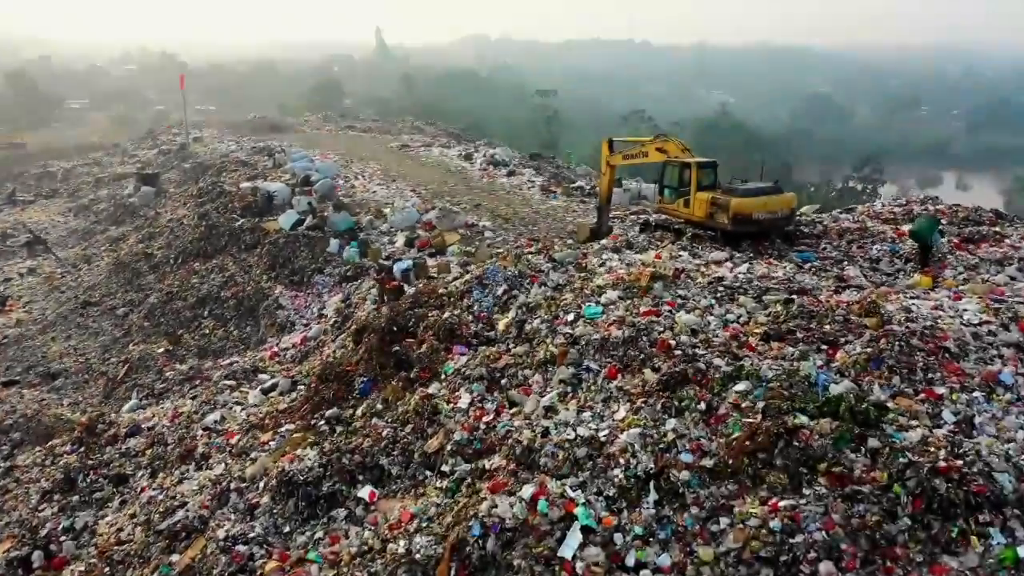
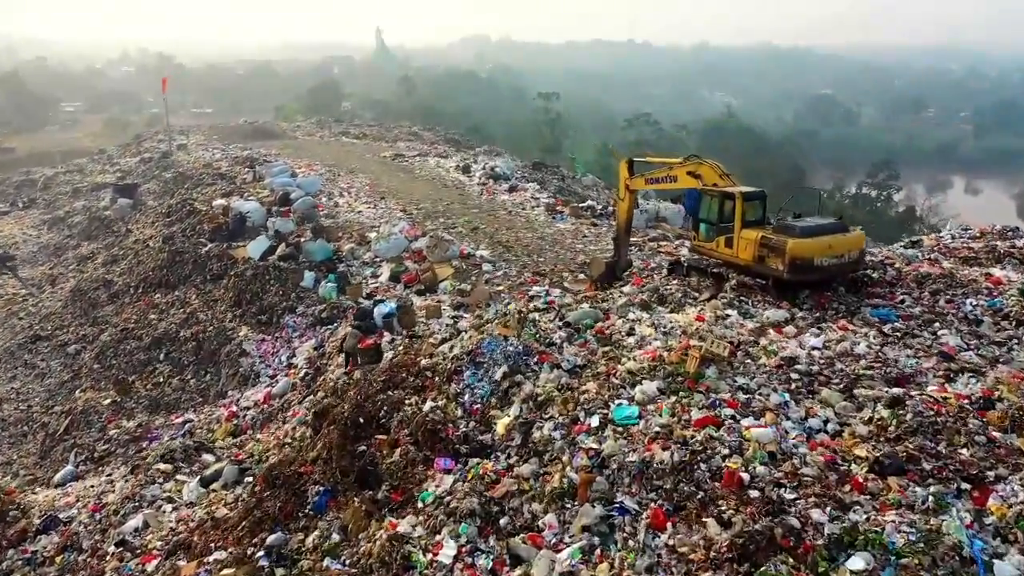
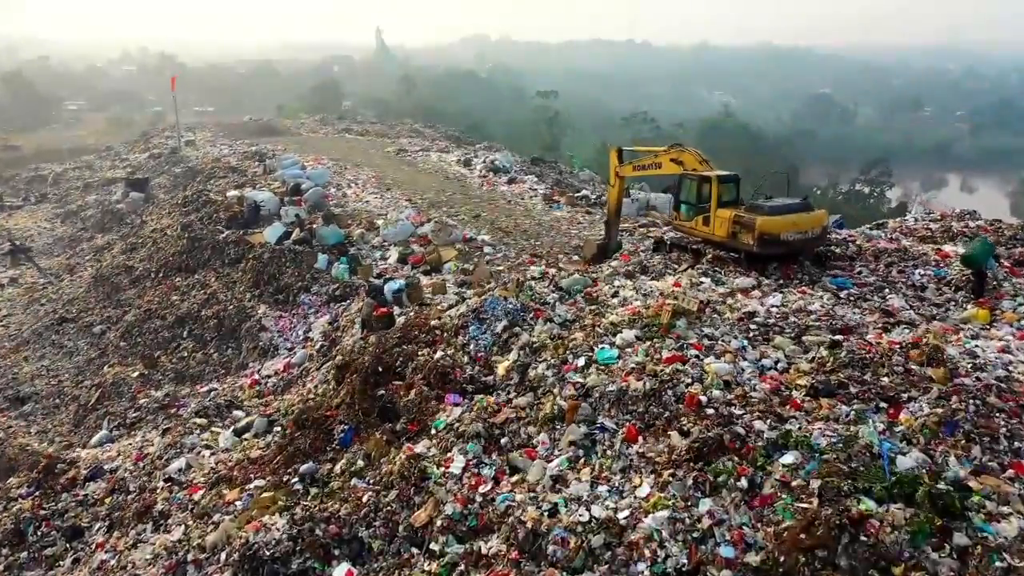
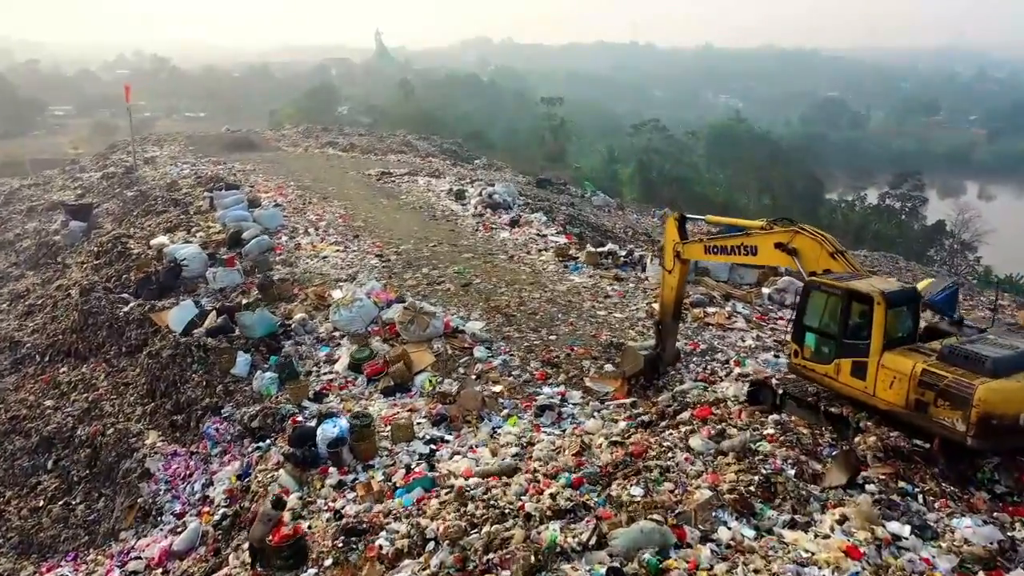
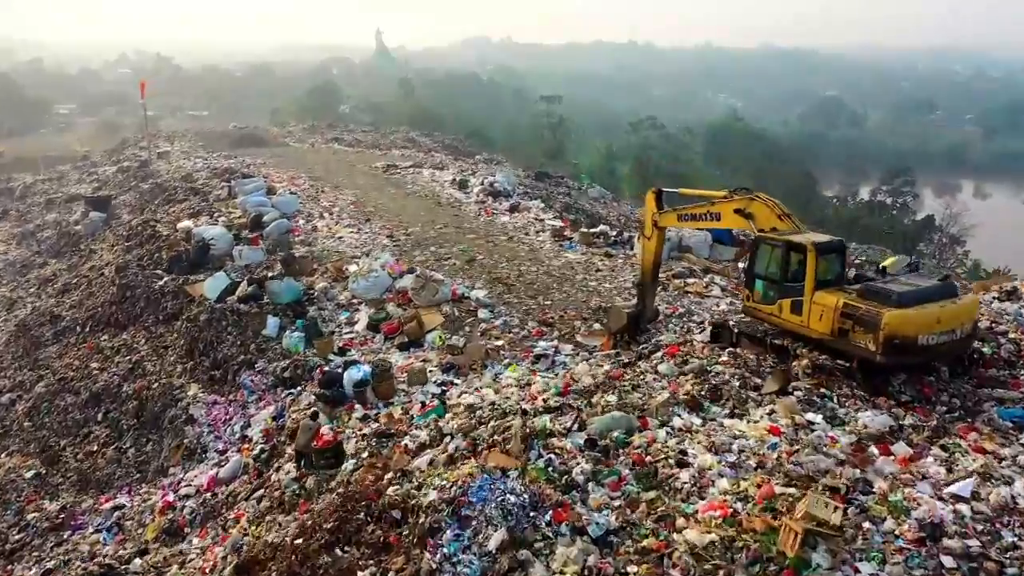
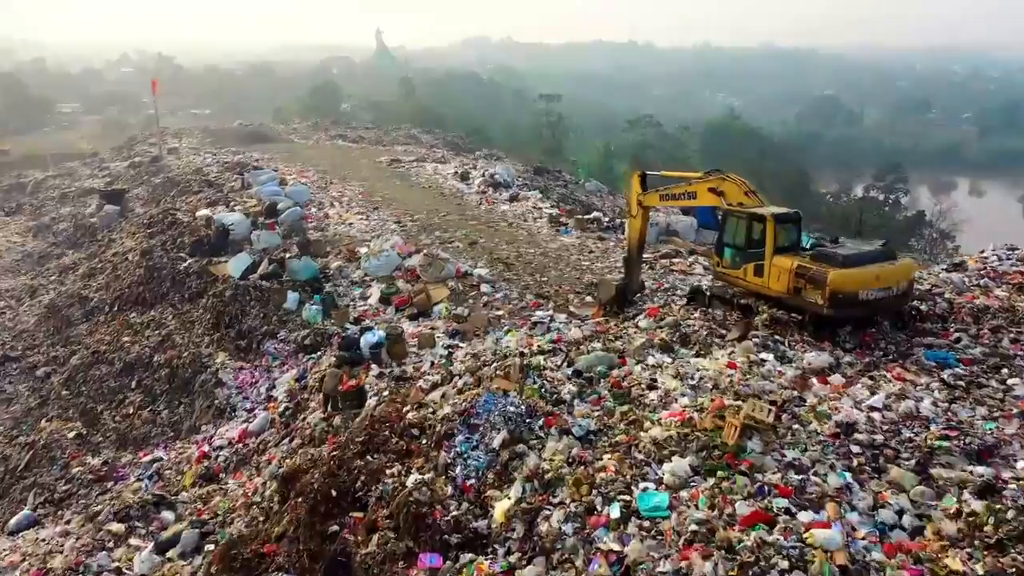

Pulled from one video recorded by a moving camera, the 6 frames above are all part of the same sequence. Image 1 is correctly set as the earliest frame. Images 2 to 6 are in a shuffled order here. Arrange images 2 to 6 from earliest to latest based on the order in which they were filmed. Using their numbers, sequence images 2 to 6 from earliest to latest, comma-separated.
3, 2, 6, 5, 4
